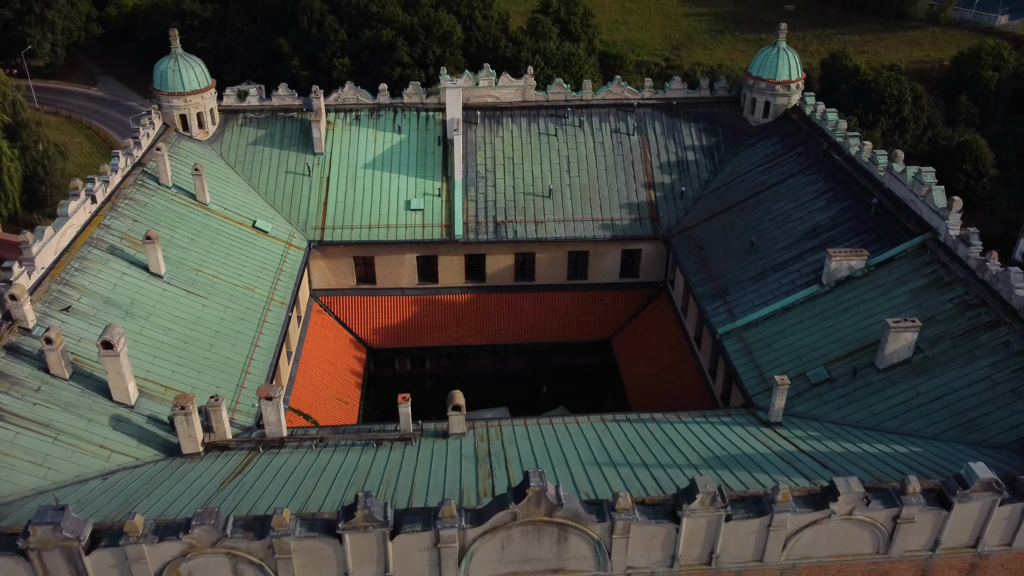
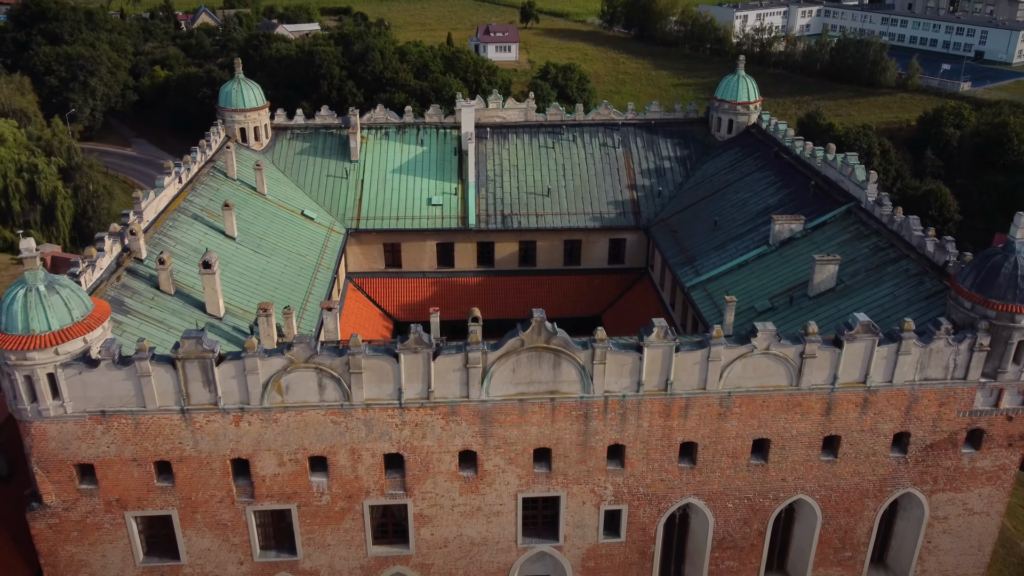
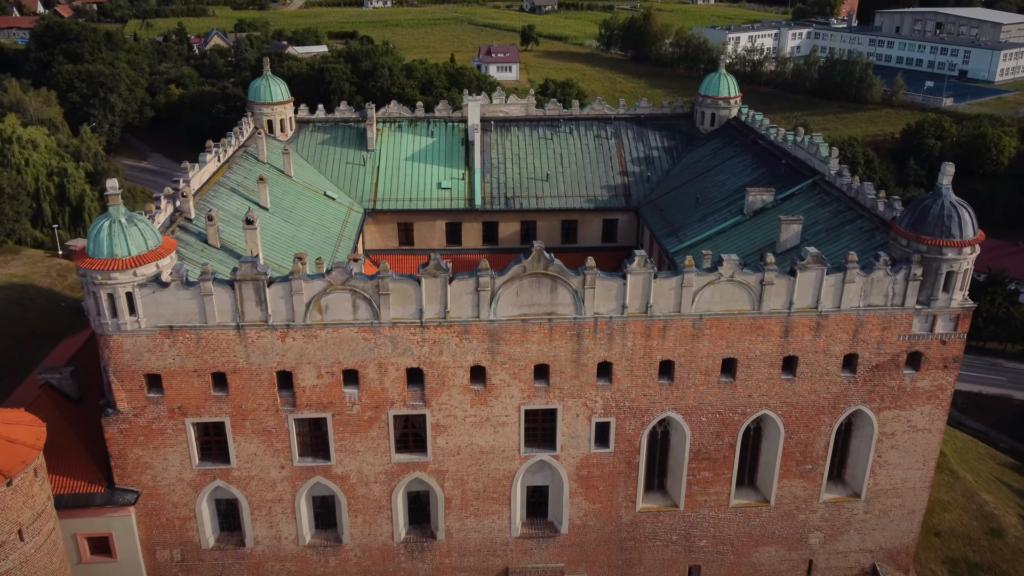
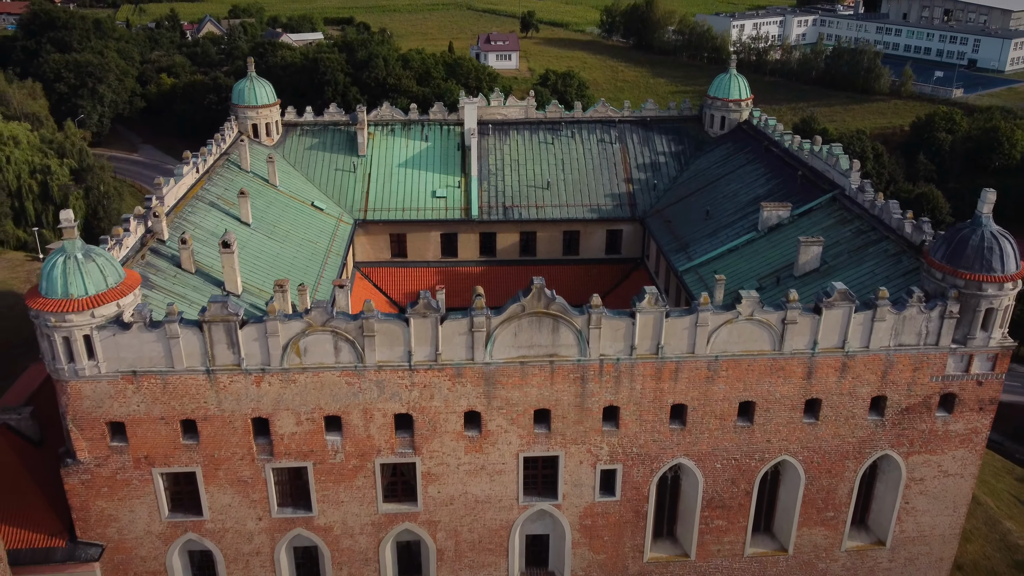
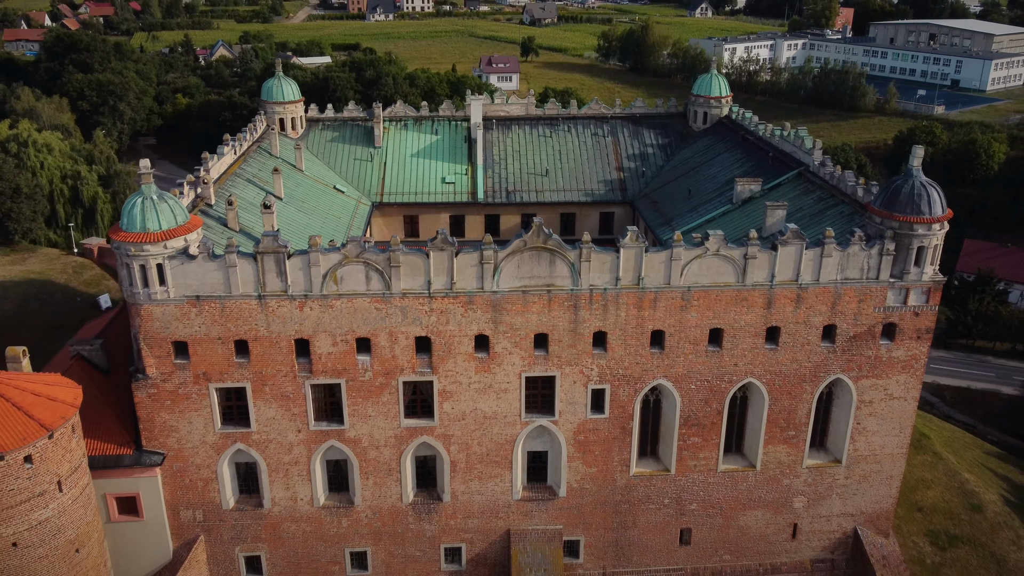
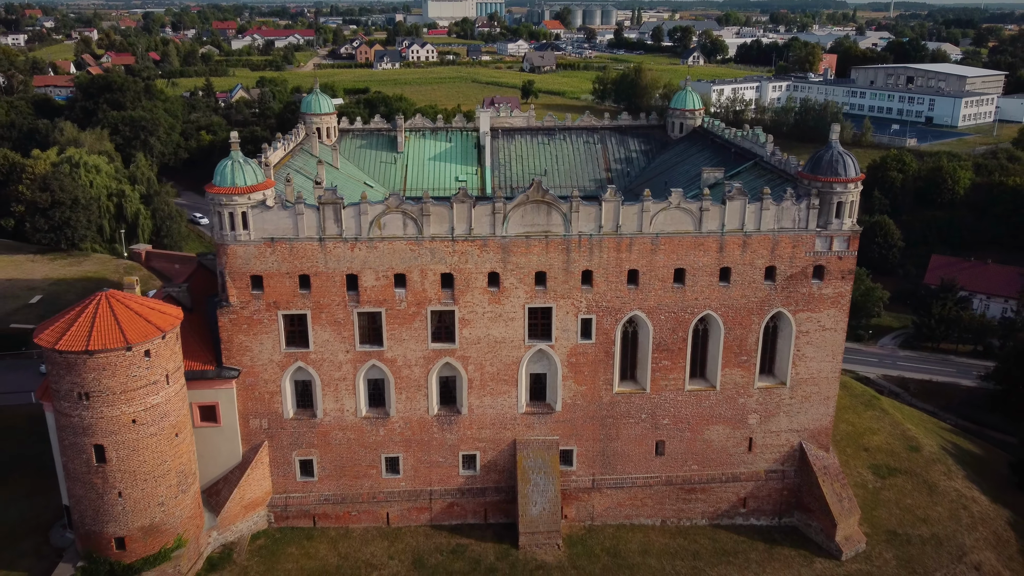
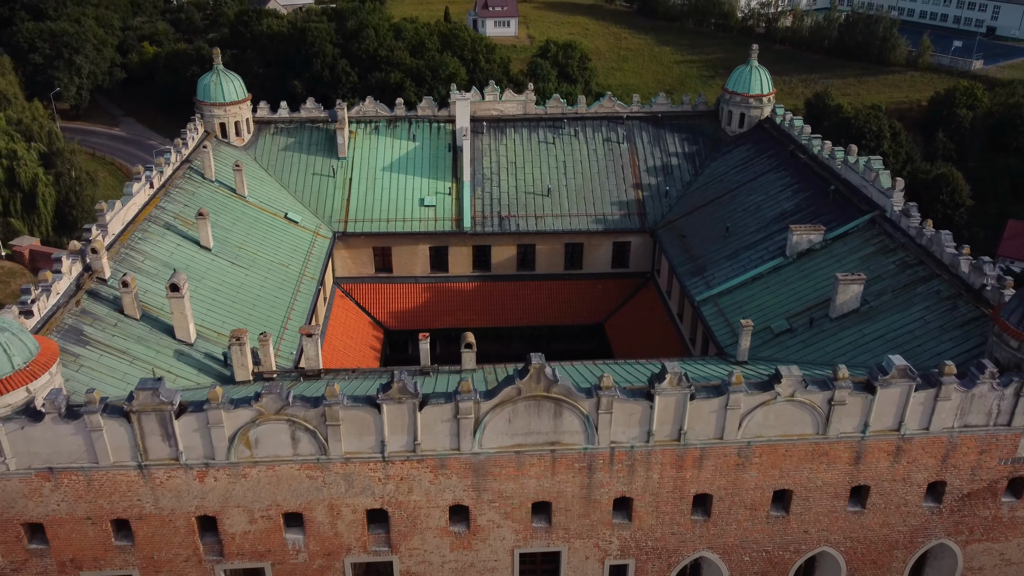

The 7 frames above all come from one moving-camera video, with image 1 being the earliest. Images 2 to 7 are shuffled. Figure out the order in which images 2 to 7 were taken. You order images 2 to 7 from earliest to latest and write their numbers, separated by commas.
7, 2, 4, 3, 5, 6
